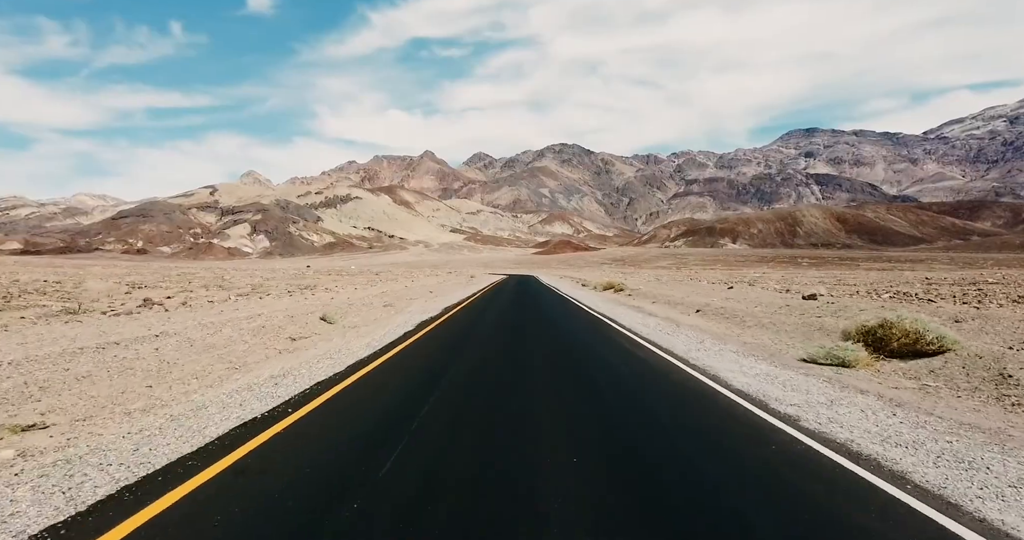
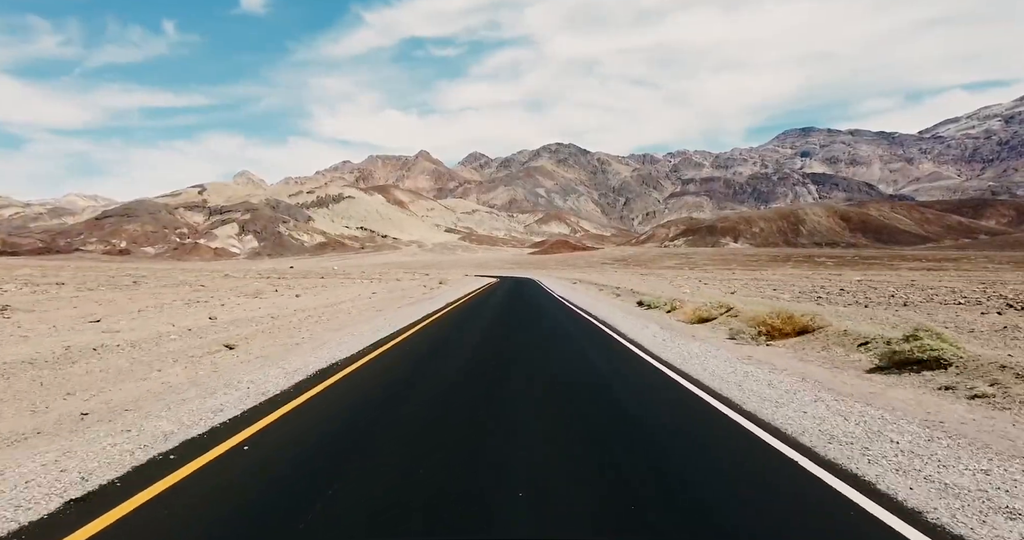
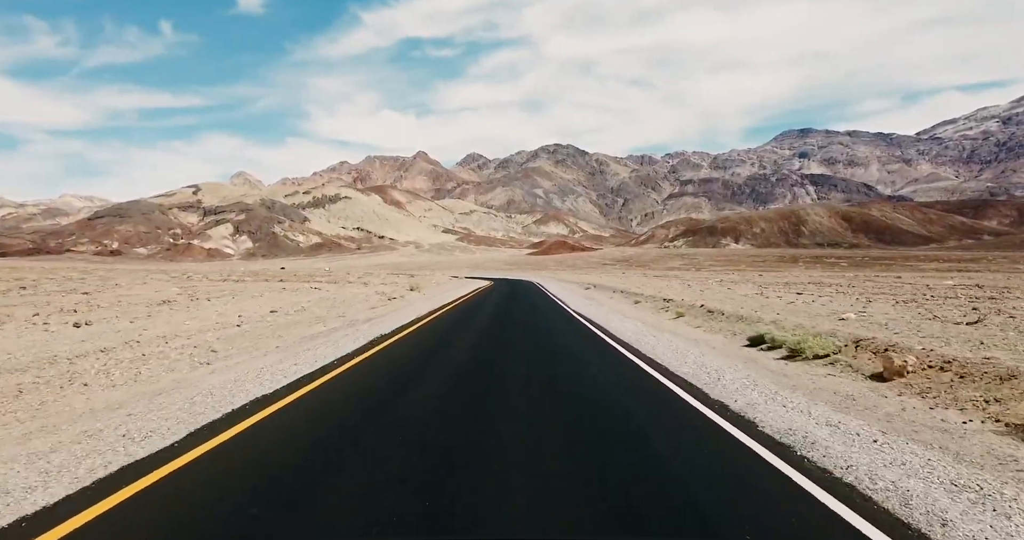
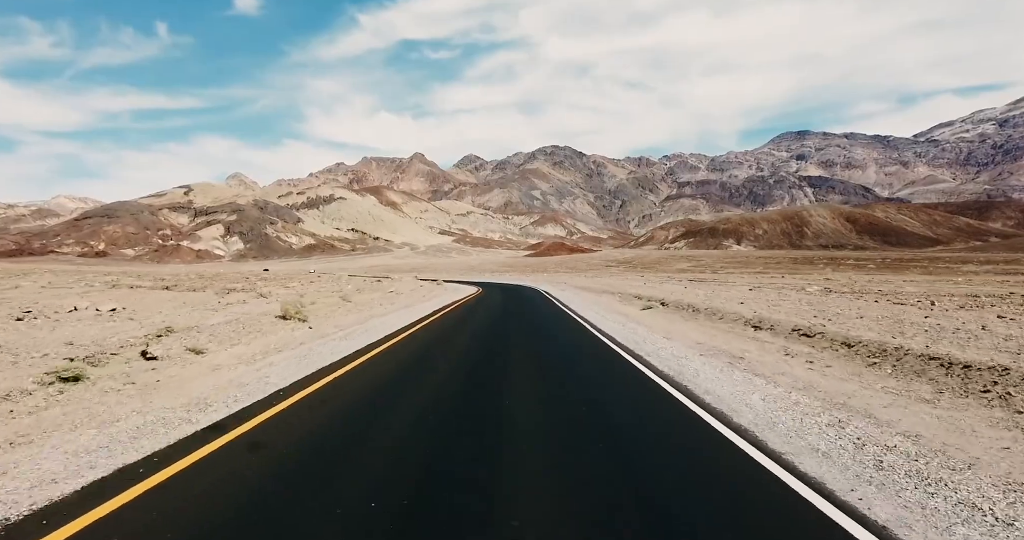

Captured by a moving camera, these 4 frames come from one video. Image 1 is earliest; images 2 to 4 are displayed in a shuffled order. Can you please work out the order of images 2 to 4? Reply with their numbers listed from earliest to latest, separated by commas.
2, 3, 4
